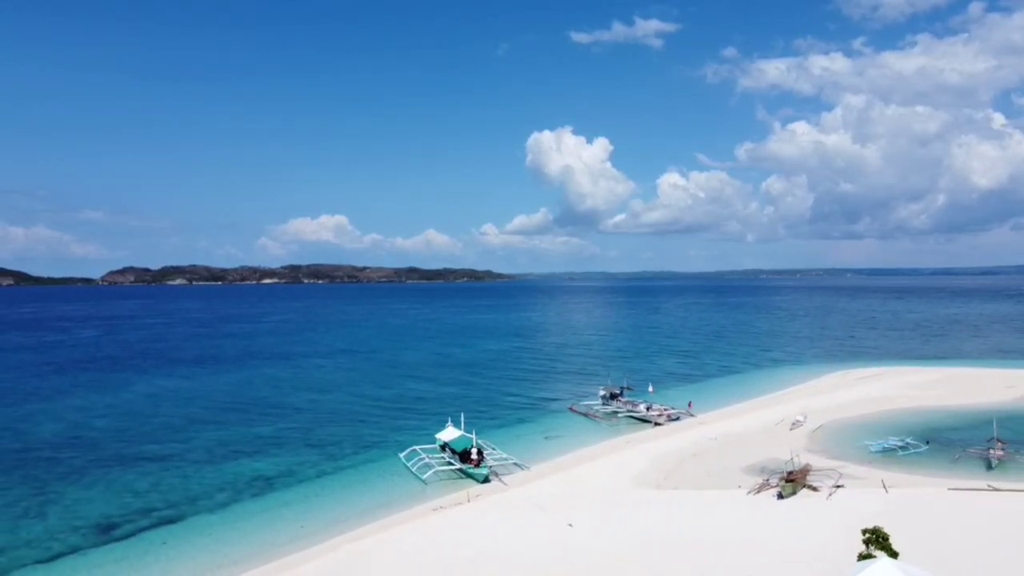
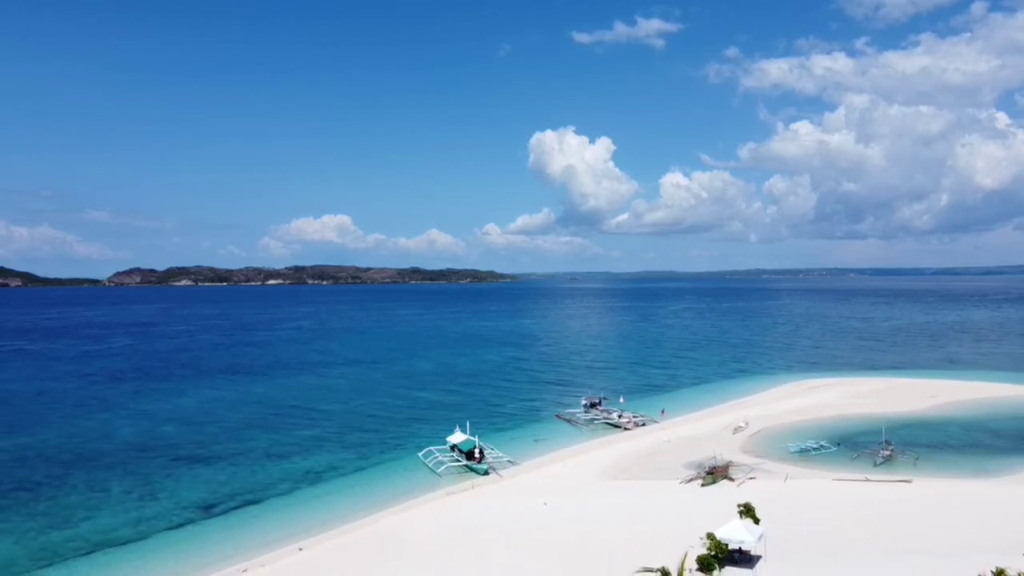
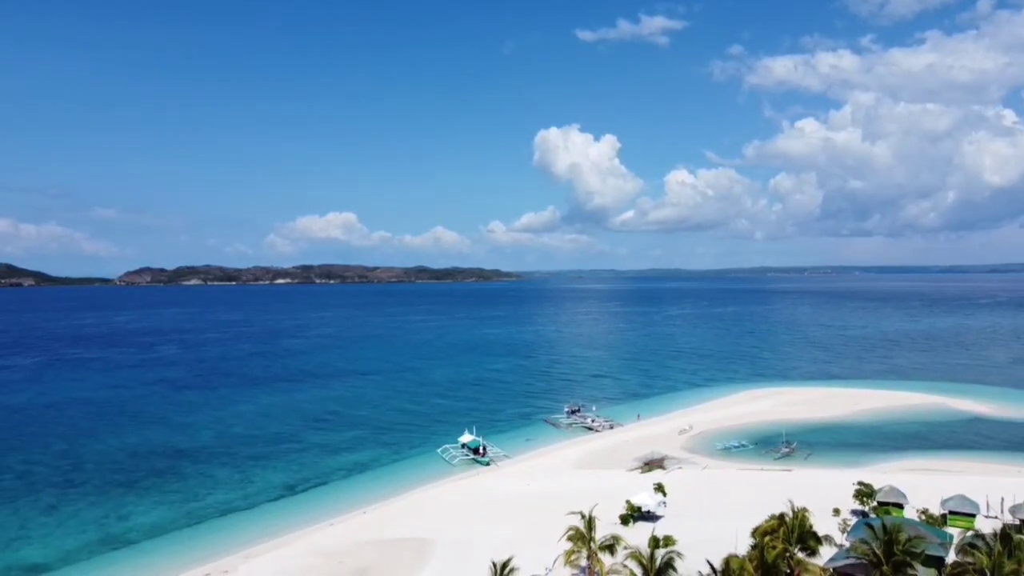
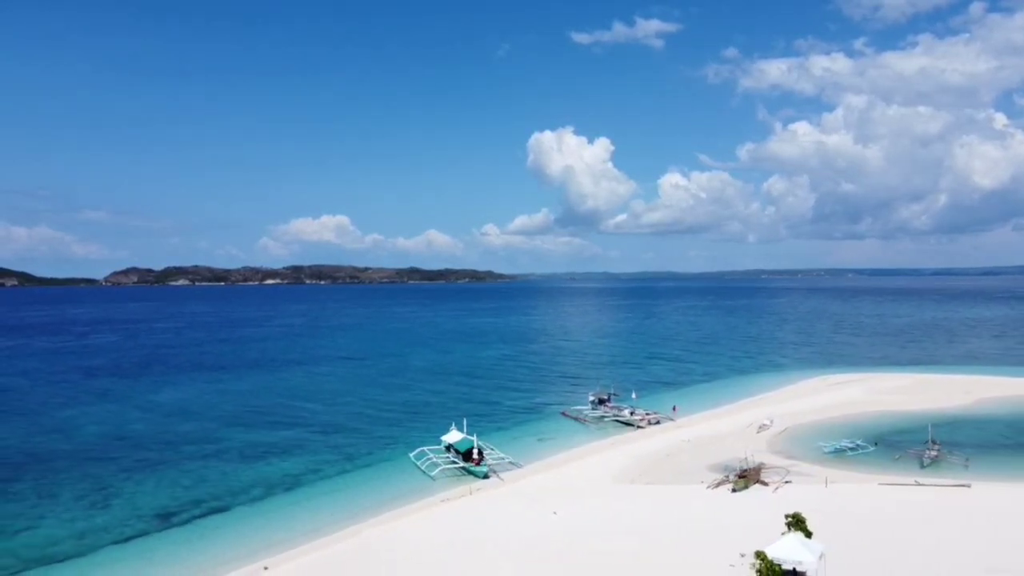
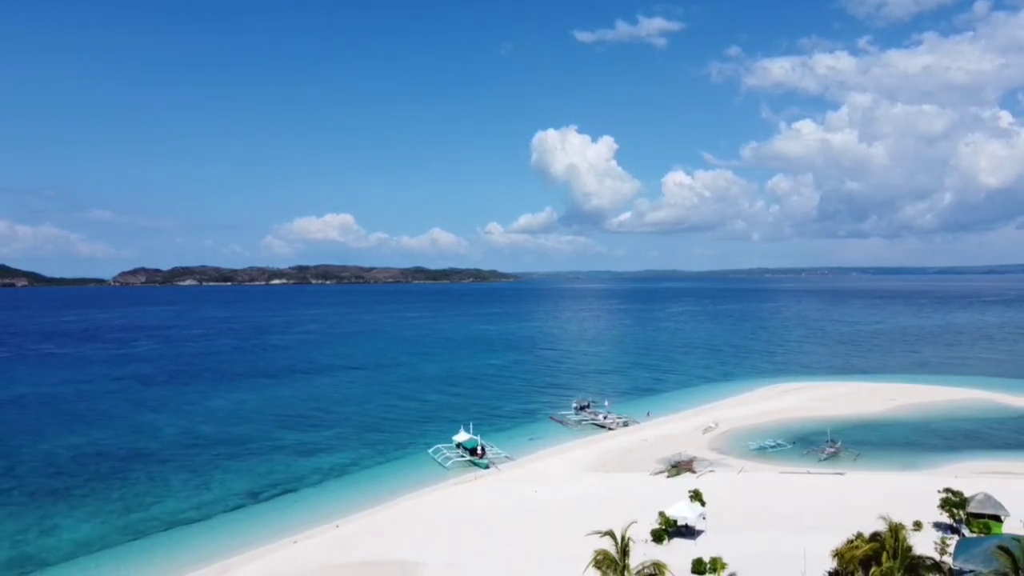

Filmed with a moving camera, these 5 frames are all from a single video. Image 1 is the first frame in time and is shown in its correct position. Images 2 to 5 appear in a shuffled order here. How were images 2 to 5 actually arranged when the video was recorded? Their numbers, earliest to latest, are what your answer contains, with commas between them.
4, 2, 5, 3
